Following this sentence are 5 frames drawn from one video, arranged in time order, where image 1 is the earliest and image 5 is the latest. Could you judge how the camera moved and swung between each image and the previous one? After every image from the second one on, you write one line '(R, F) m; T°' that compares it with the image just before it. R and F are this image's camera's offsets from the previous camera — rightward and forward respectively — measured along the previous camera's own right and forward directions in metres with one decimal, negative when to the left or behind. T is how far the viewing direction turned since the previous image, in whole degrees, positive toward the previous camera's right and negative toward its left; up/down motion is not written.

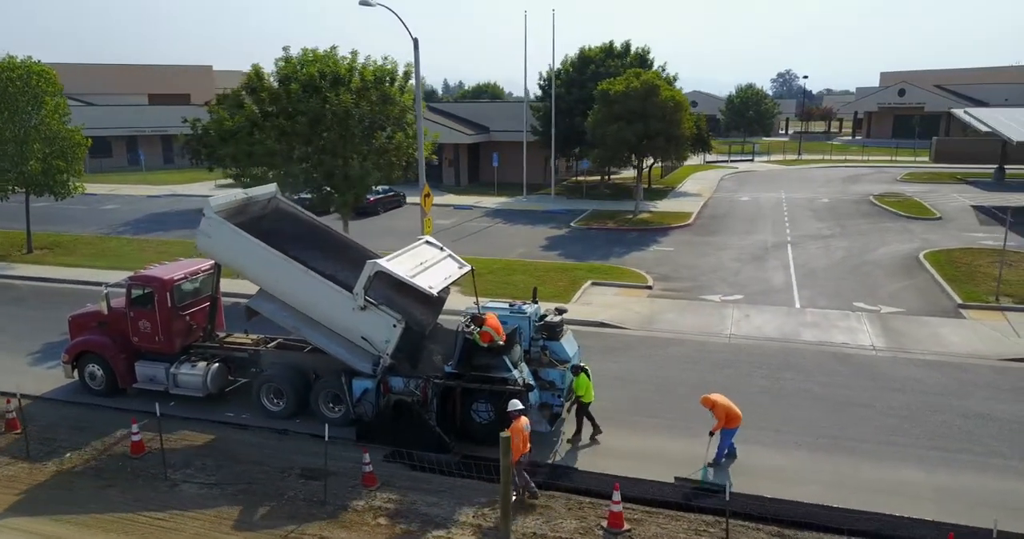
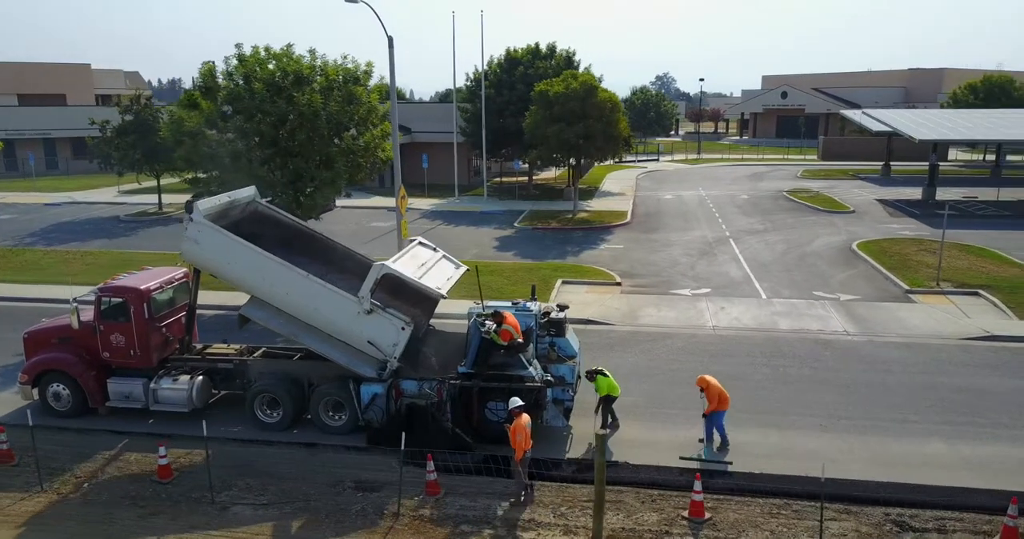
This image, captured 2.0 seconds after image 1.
(-2.1, +0.2) m; +8°
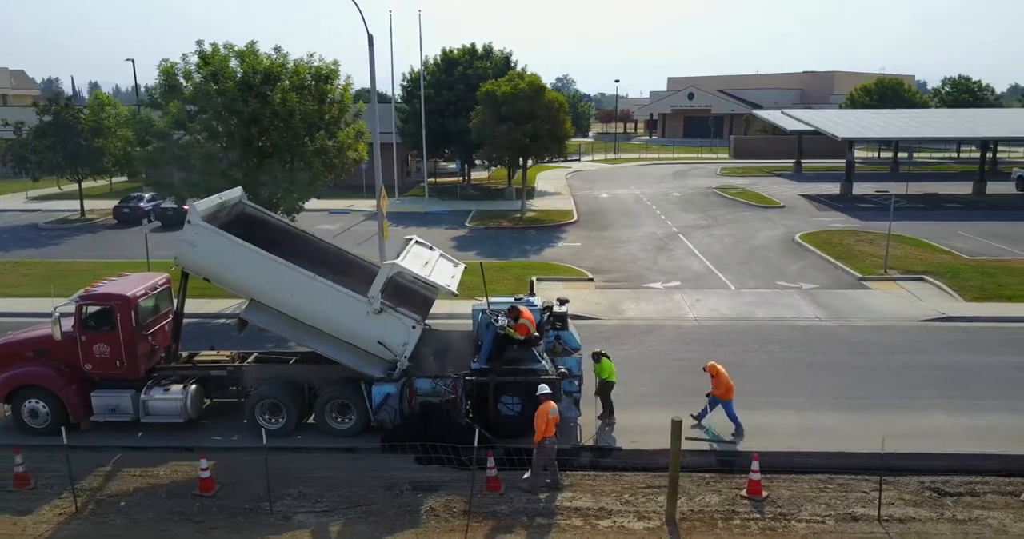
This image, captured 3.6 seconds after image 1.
(-1.8, 0.0) m; +7°
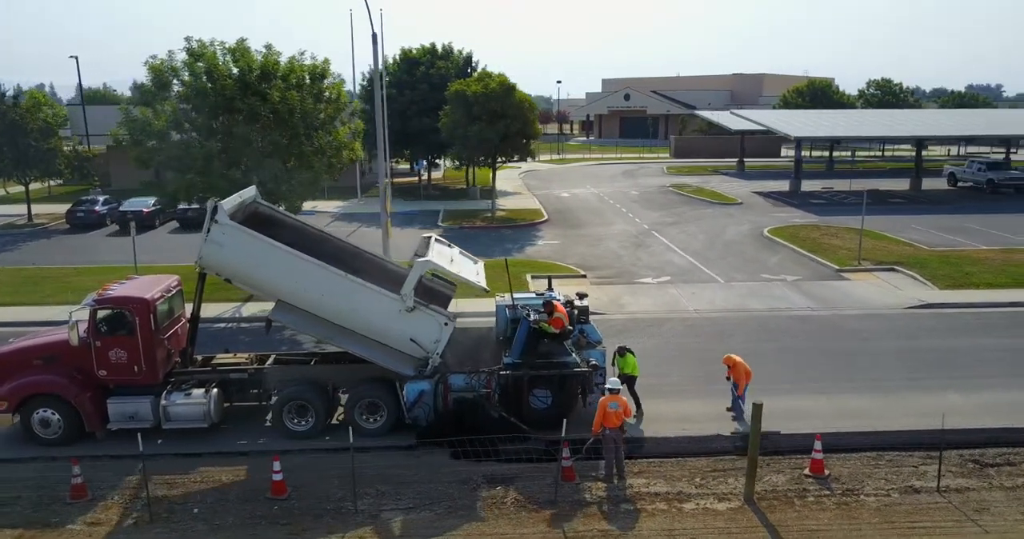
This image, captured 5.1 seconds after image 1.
(-1.7, -0.1) m; +5°
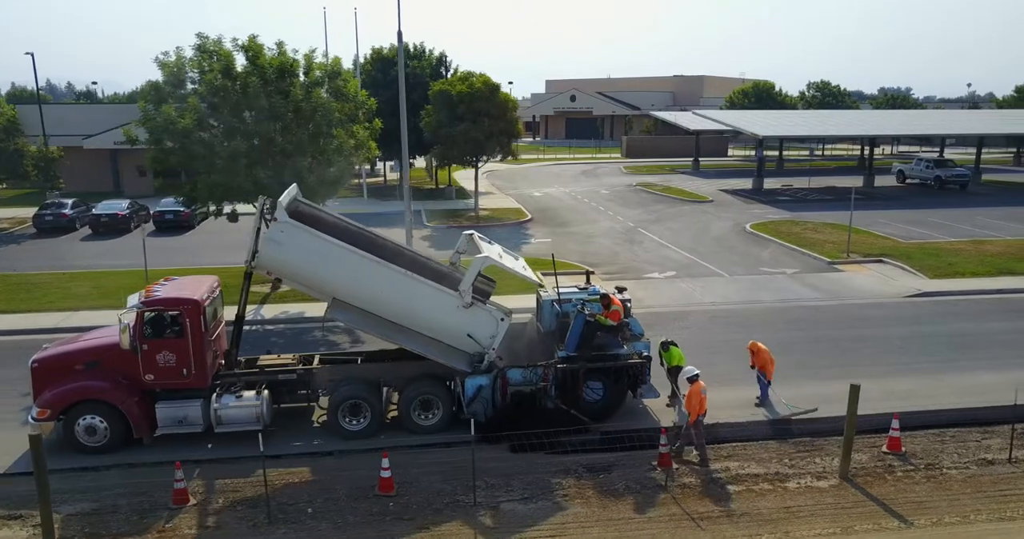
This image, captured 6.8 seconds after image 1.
(-2.0, -0.1) m; +5°
